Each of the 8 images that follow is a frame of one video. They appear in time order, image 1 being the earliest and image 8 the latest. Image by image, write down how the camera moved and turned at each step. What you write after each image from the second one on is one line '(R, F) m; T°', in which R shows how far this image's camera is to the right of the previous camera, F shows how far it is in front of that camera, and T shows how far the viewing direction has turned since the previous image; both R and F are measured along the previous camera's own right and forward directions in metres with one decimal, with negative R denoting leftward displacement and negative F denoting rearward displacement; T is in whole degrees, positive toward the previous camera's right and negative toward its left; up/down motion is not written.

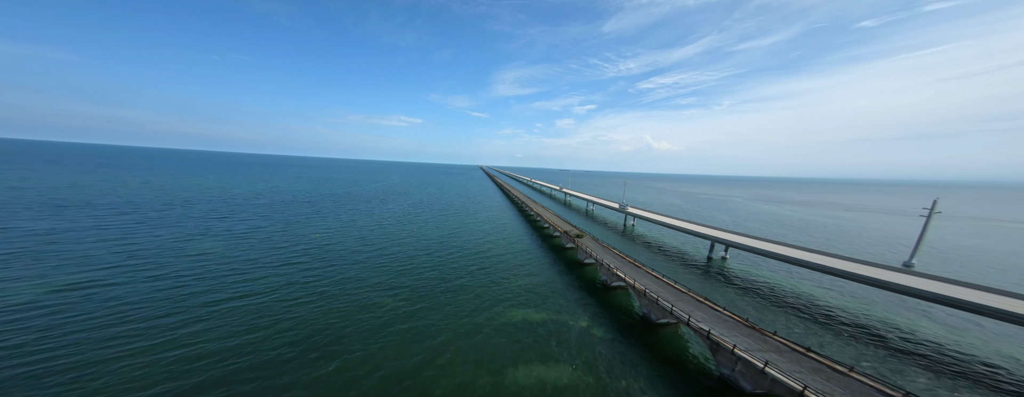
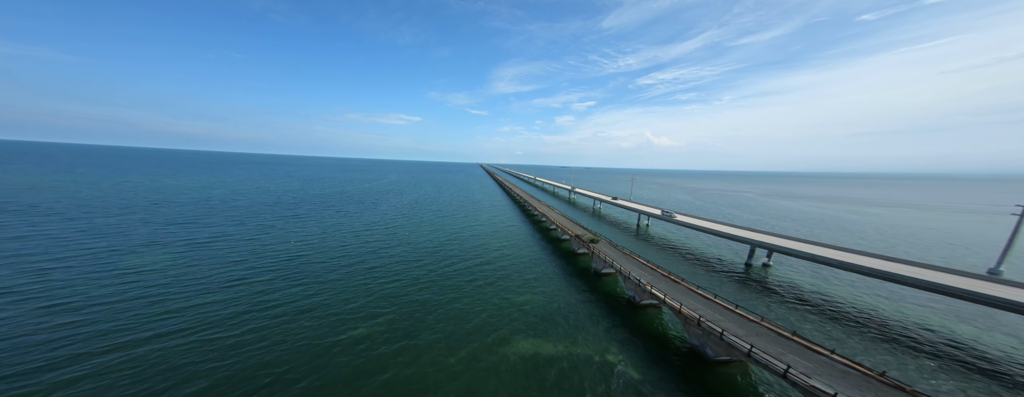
(-0.8, +5.5) m; 0°
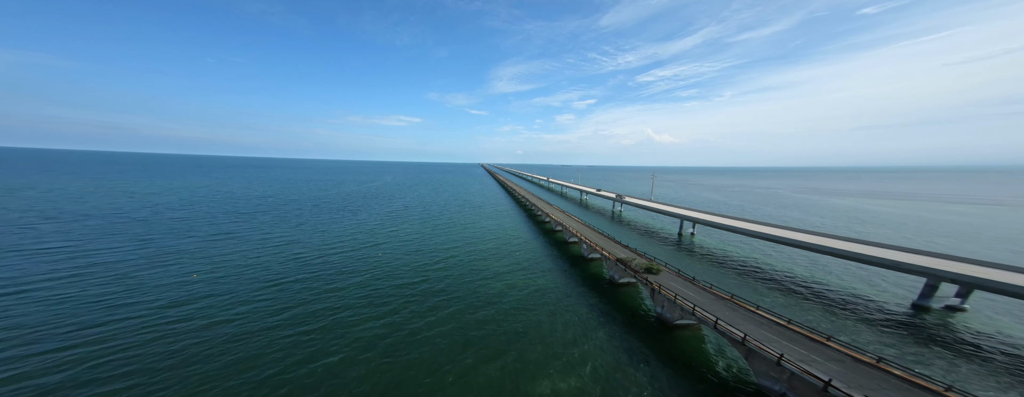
(-1.5, +12.0) m; 0°
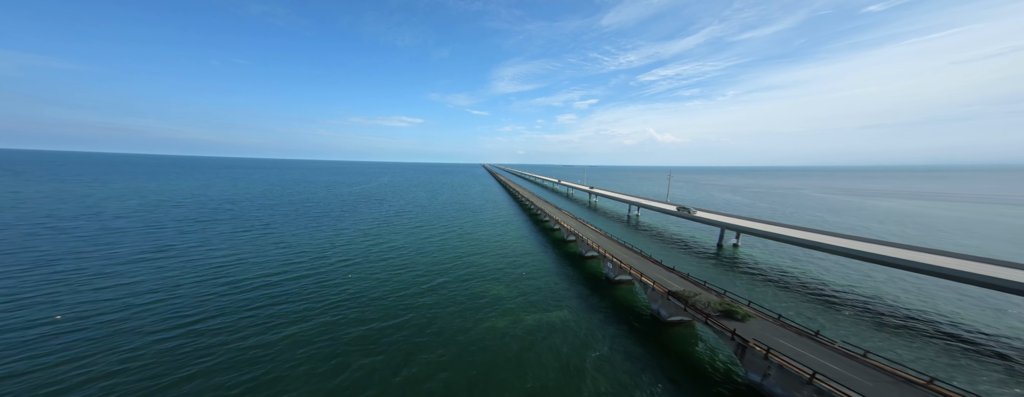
(-0.7, +7.4) m; 0°
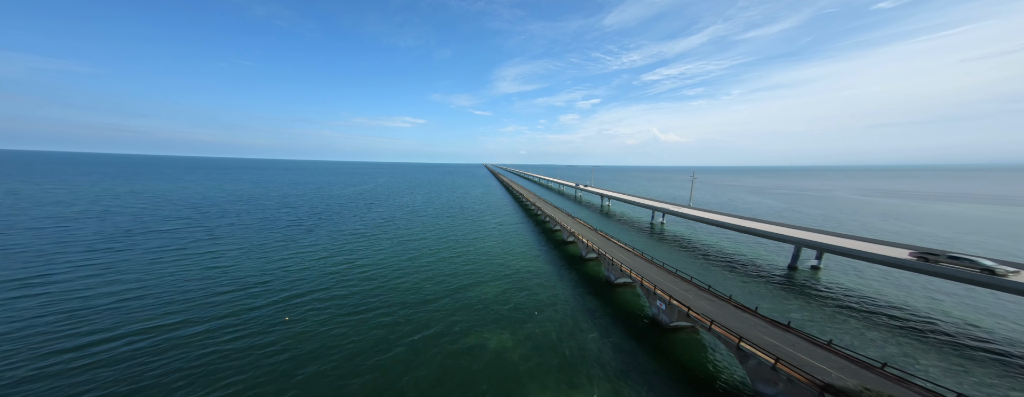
(-0.8, +8.5) m; -1°
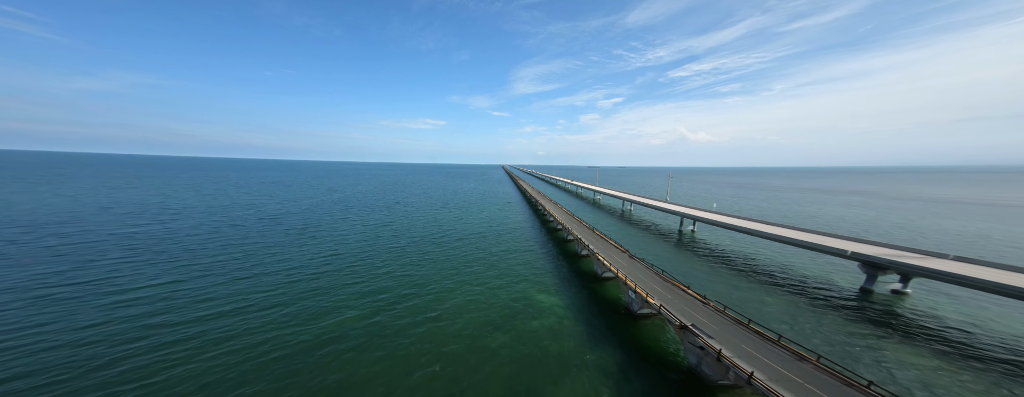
(+1.6, +4.2) m; -5°
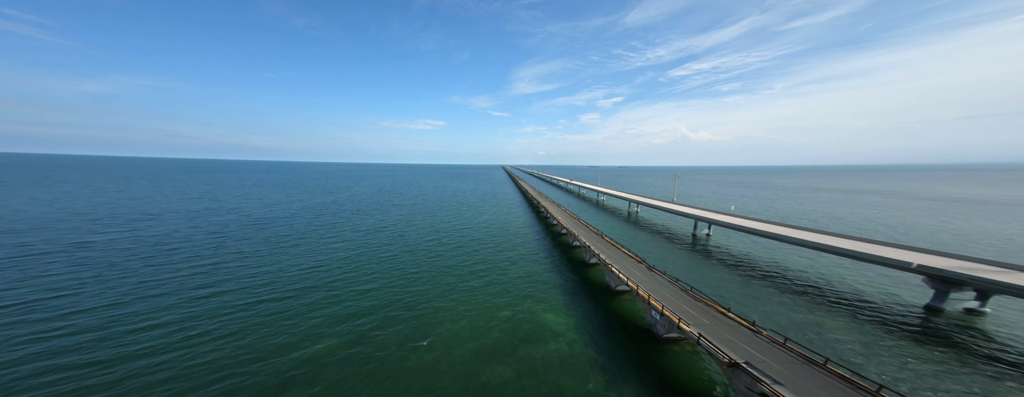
(-0.3, +3.5) m; 0°
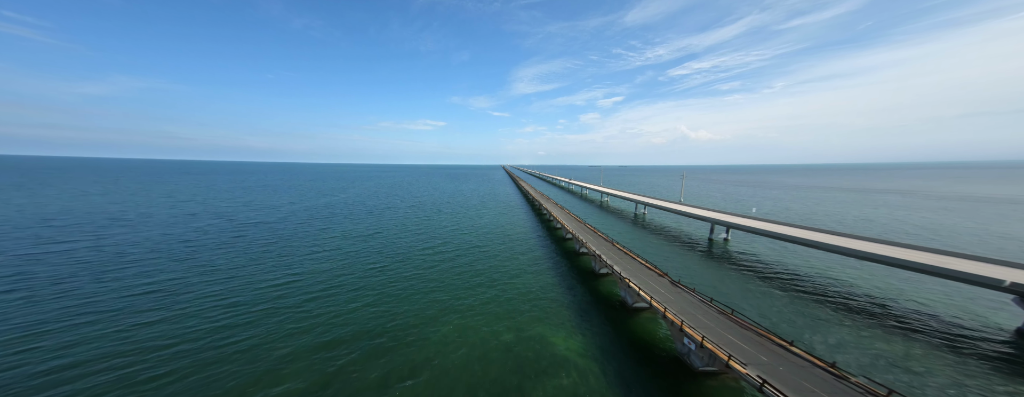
(-0.3, +3.4) m; 0°
